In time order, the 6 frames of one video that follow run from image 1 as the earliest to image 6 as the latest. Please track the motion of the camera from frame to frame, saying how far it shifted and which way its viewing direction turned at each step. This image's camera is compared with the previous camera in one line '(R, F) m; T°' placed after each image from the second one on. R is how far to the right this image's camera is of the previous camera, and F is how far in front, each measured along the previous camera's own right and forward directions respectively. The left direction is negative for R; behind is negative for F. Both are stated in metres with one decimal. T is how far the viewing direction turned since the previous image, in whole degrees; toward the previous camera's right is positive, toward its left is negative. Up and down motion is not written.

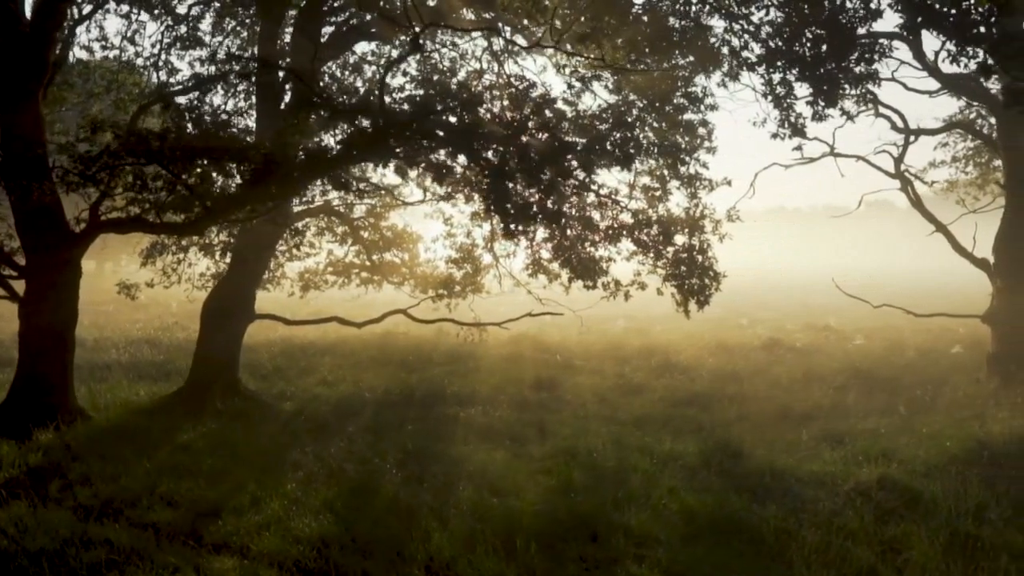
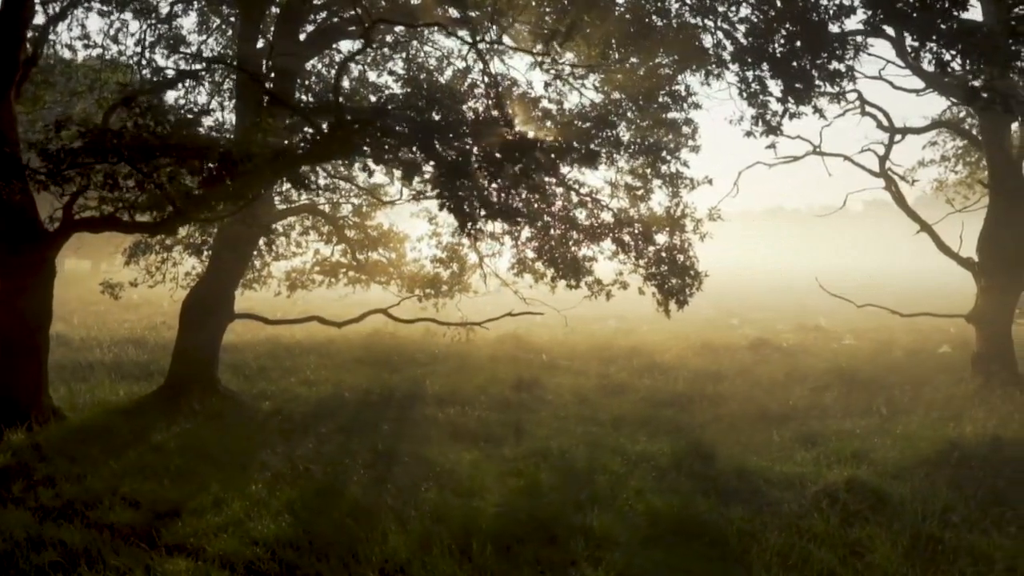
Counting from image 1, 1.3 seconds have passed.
(+0.4, +0.1) m; 0°
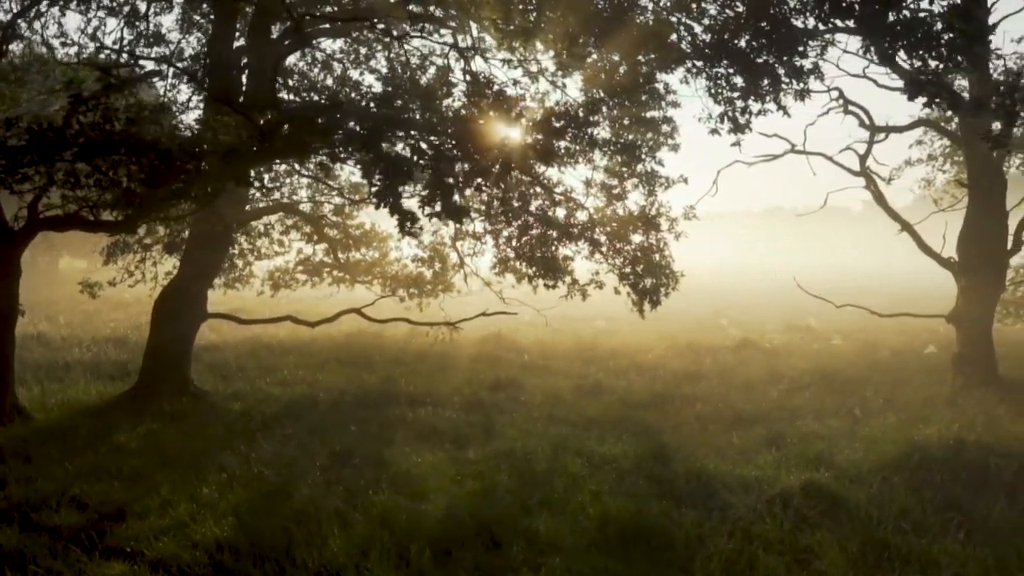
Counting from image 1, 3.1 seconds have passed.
(+0.6, +0.1) m; 0°
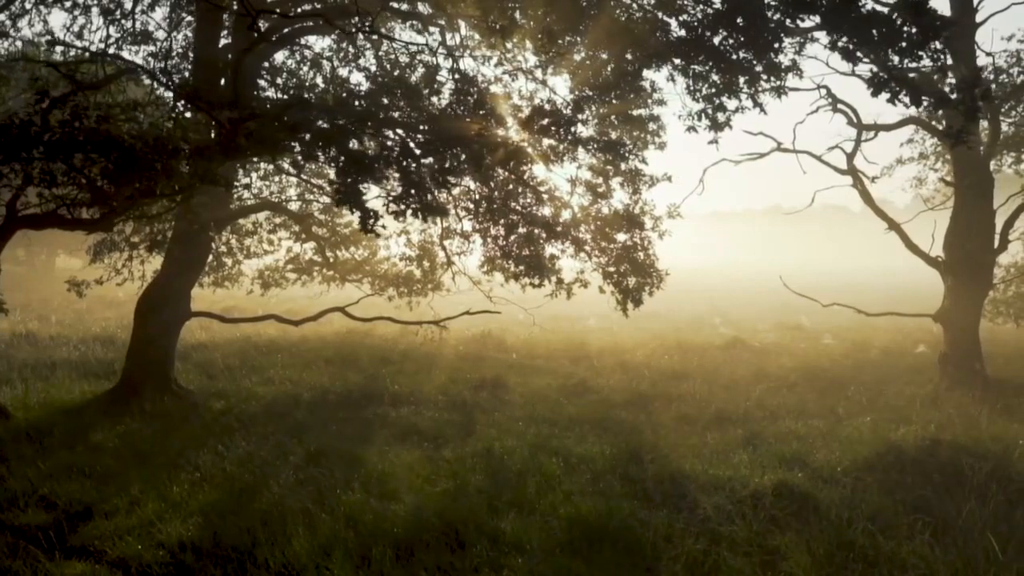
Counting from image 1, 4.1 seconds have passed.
(+0.3, +0.1) m; 0°
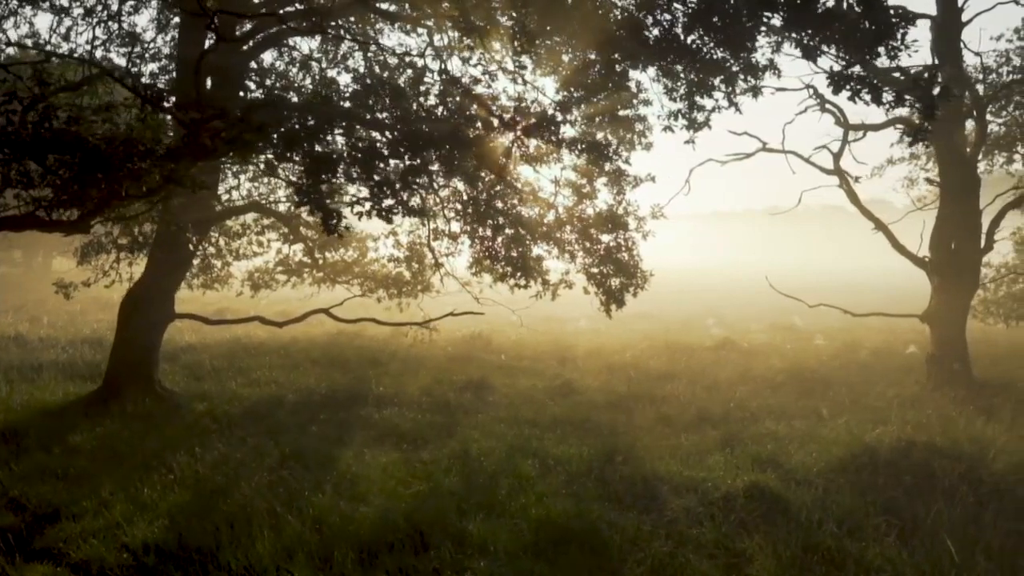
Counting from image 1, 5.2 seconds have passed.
(+0.3, 0.0) m; 0°
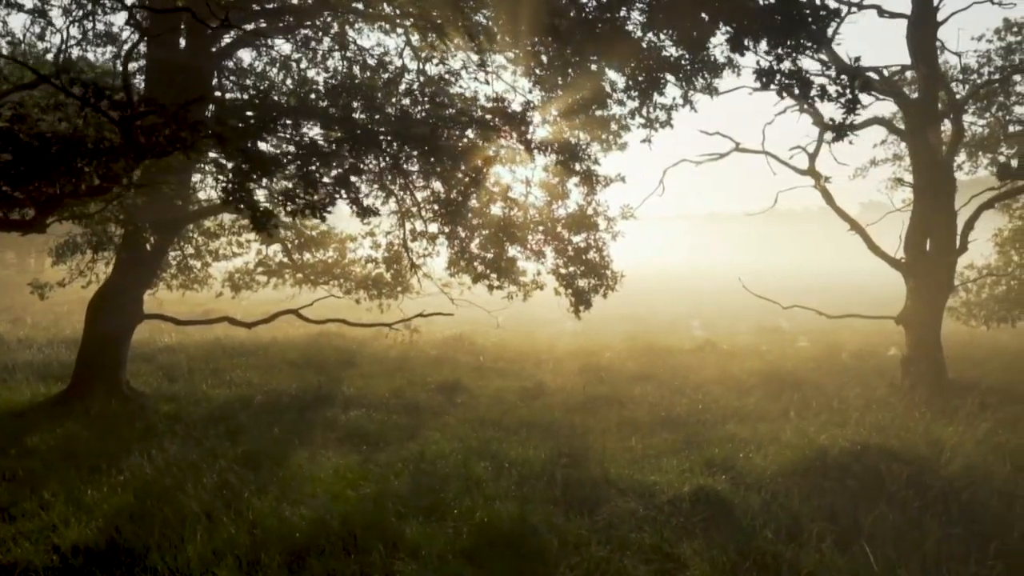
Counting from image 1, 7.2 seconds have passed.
(+0.6, +0.1) m; 0°
